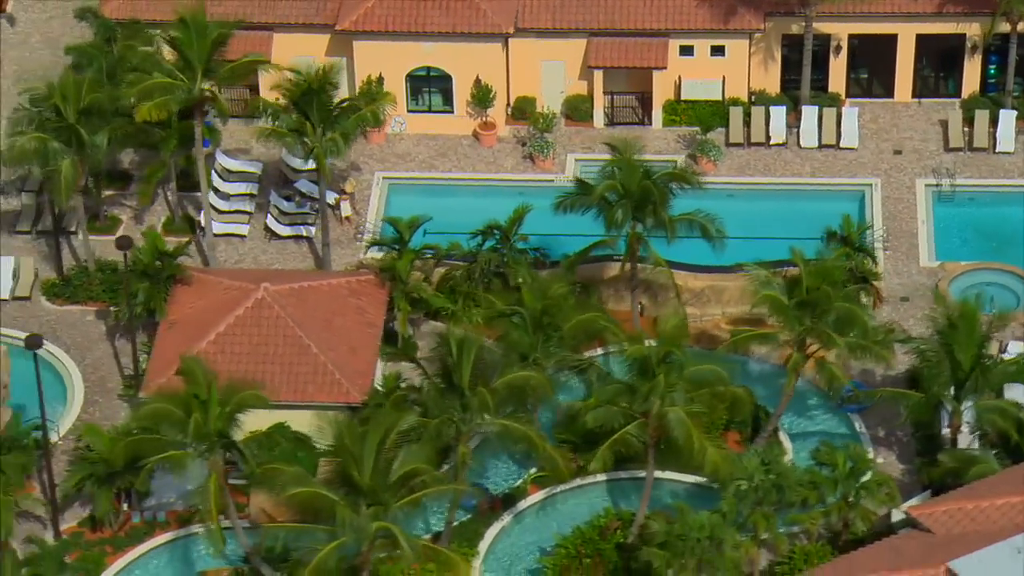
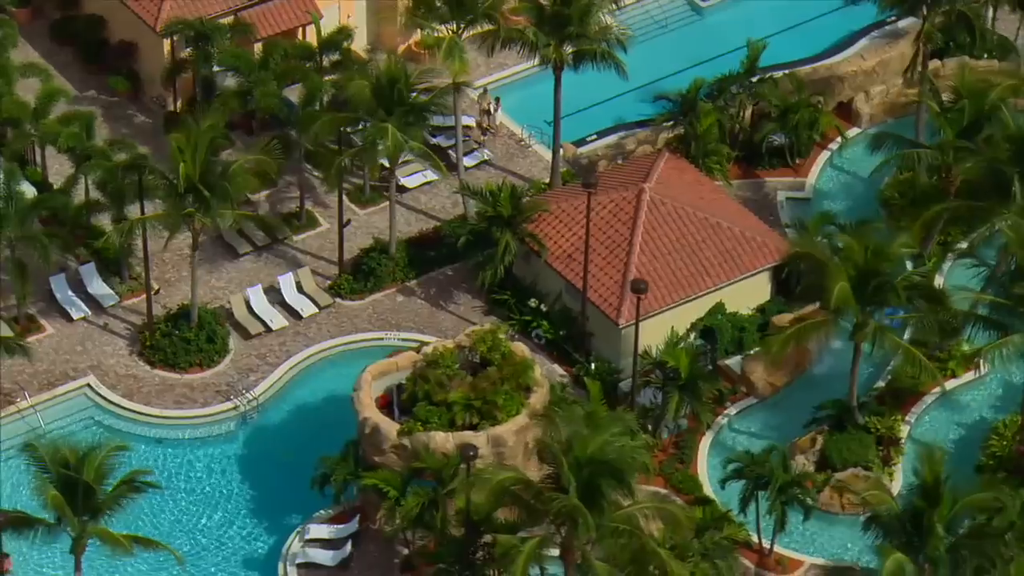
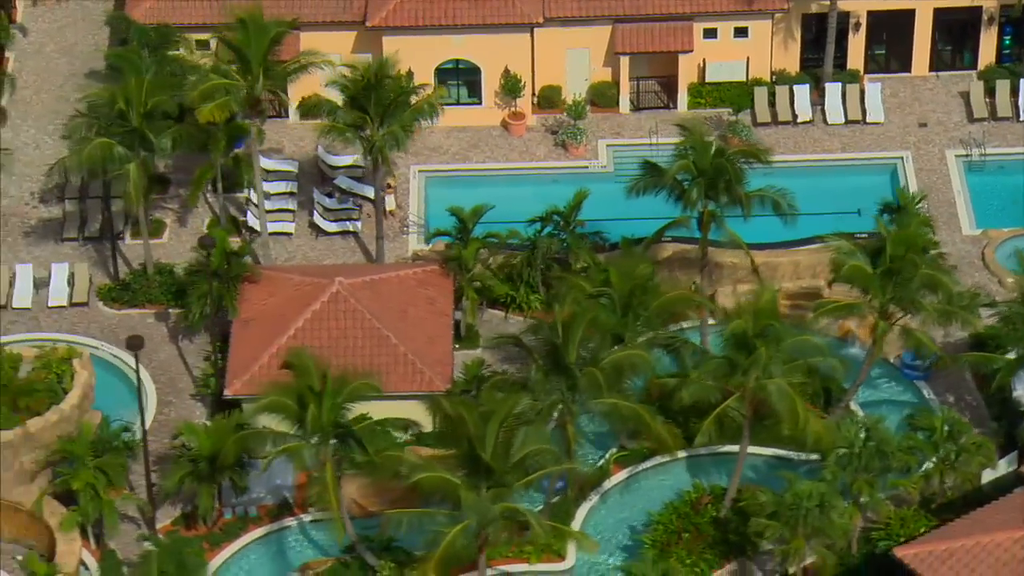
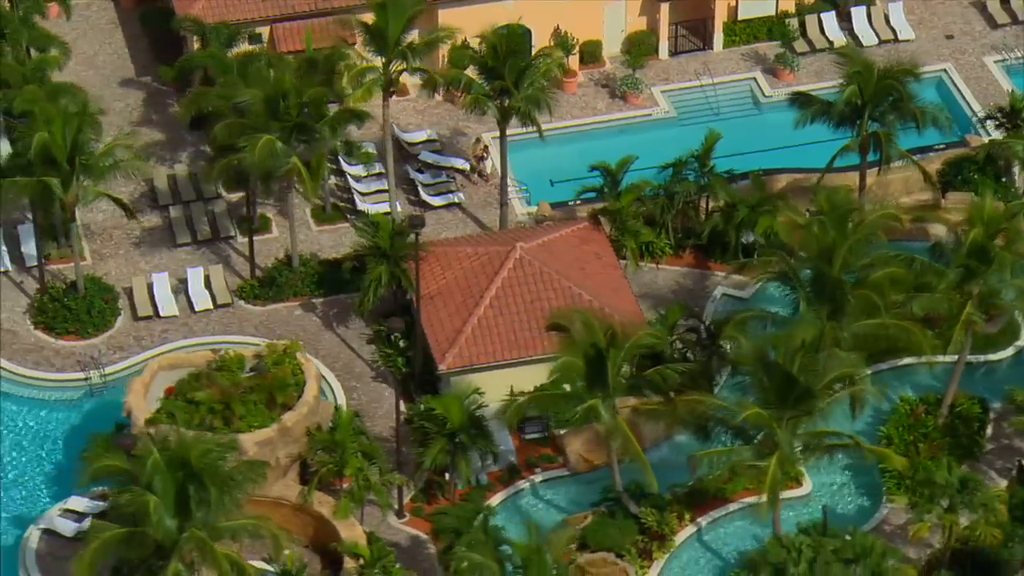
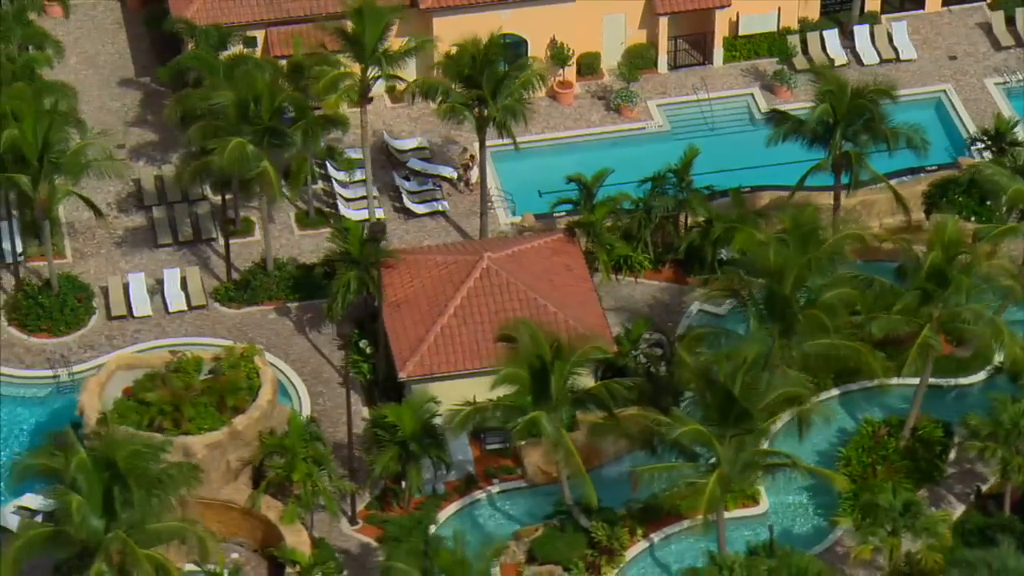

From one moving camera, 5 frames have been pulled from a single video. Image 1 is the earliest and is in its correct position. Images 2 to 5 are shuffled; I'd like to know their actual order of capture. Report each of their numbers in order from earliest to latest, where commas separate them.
3, 5, 4, 2
